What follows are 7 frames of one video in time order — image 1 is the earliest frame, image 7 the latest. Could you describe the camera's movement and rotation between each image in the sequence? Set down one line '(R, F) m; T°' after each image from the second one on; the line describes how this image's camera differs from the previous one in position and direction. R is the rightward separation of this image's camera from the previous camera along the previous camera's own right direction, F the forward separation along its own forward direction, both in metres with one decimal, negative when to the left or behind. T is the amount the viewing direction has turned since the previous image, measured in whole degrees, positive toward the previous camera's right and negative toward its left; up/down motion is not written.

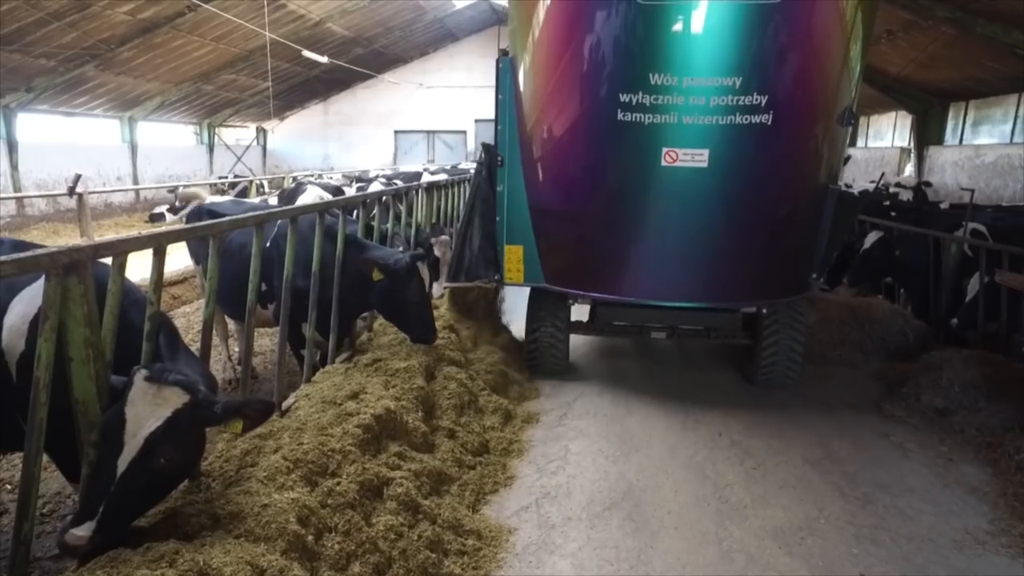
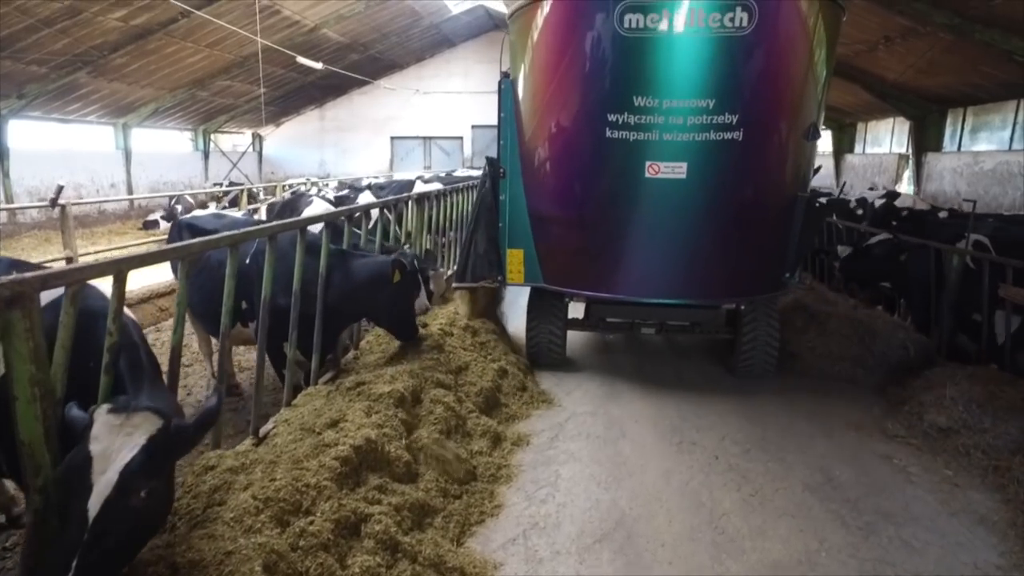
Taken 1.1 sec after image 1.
(0.0, +0.1) m; 0°
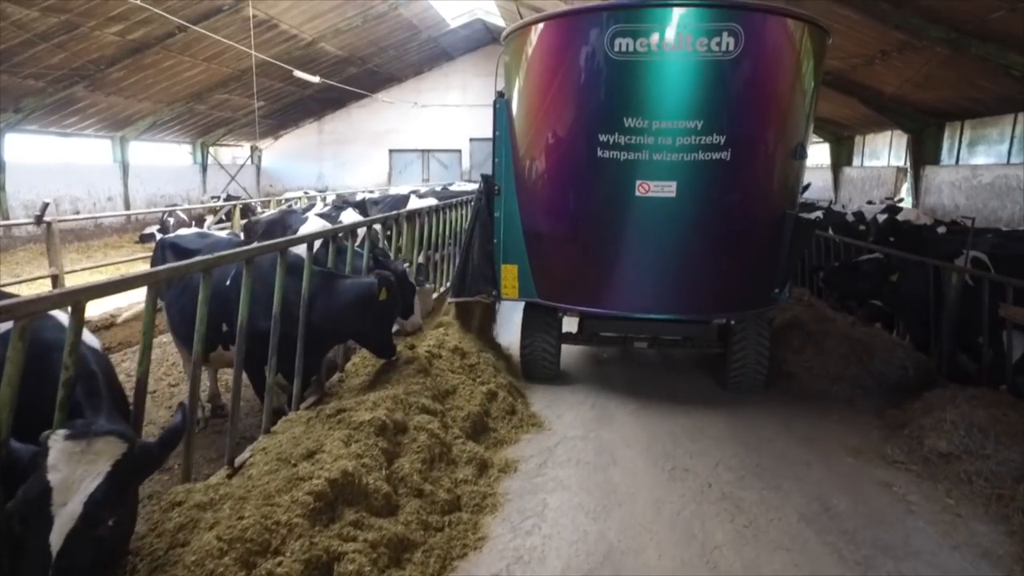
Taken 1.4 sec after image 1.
(+0.1, +0.1) m; 0°
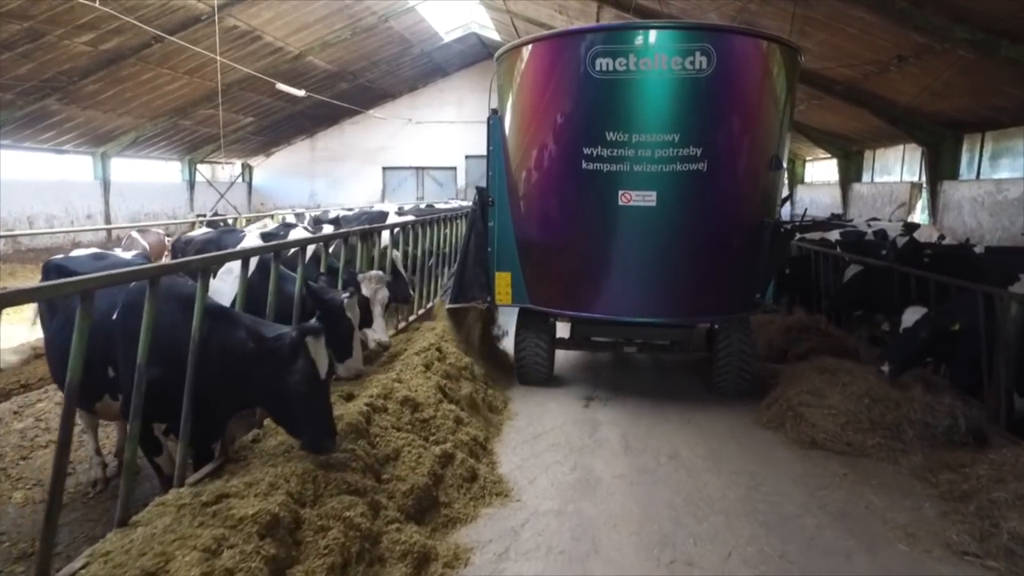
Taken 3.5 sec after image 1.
(+0.2, +0.7) m; 0°
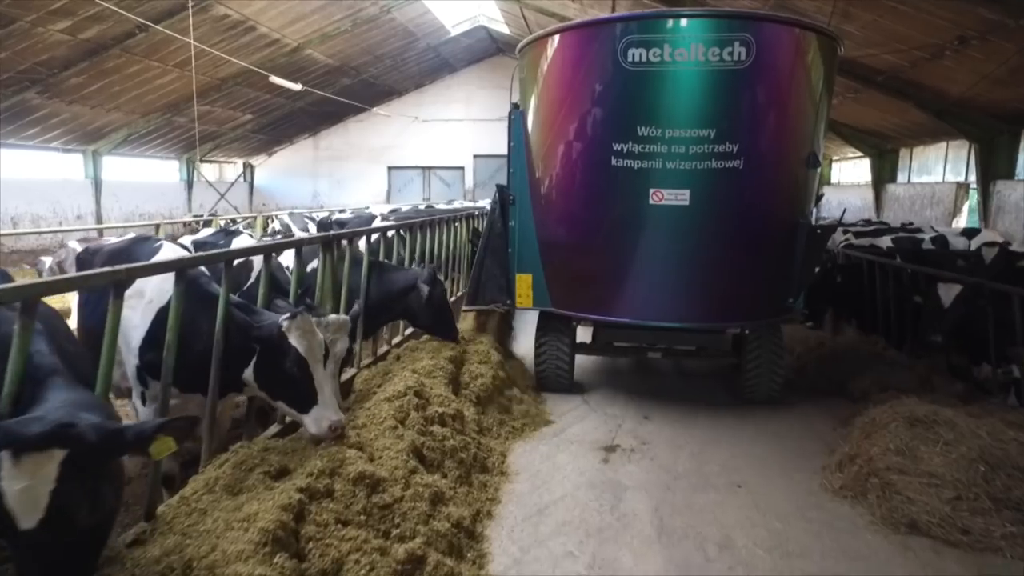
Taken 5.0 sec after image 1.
(+0.1, +0.9) m; -1°
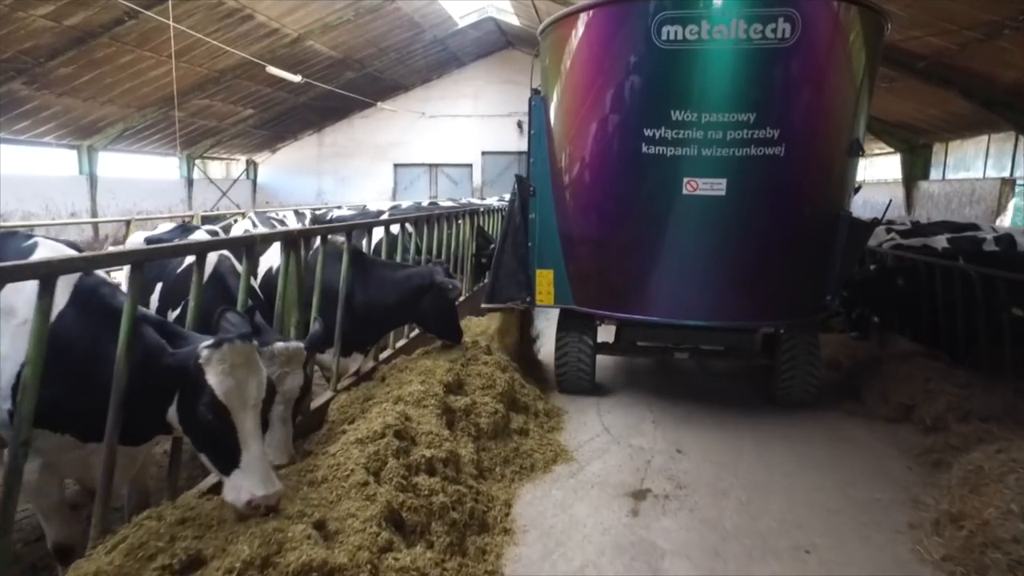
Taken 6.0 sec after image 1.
(0.0, +0.7) m; -1°
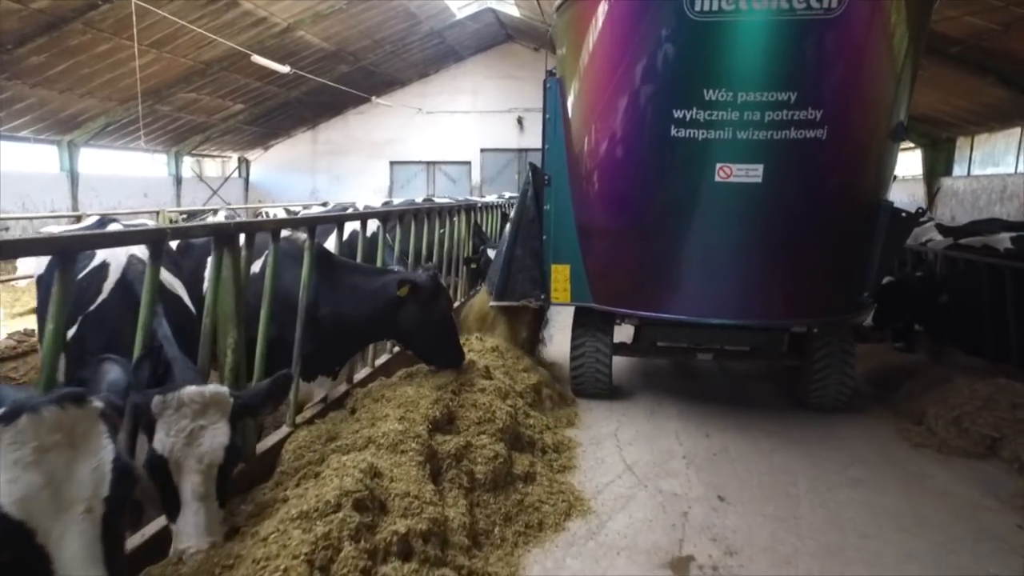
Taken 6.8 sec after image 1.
(0.0, +0.7) m; 0°
